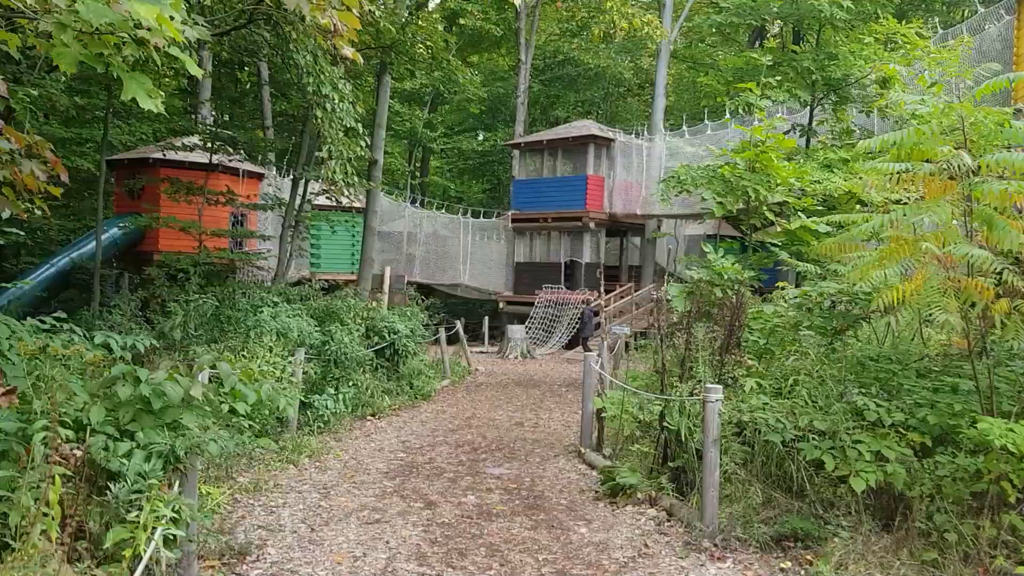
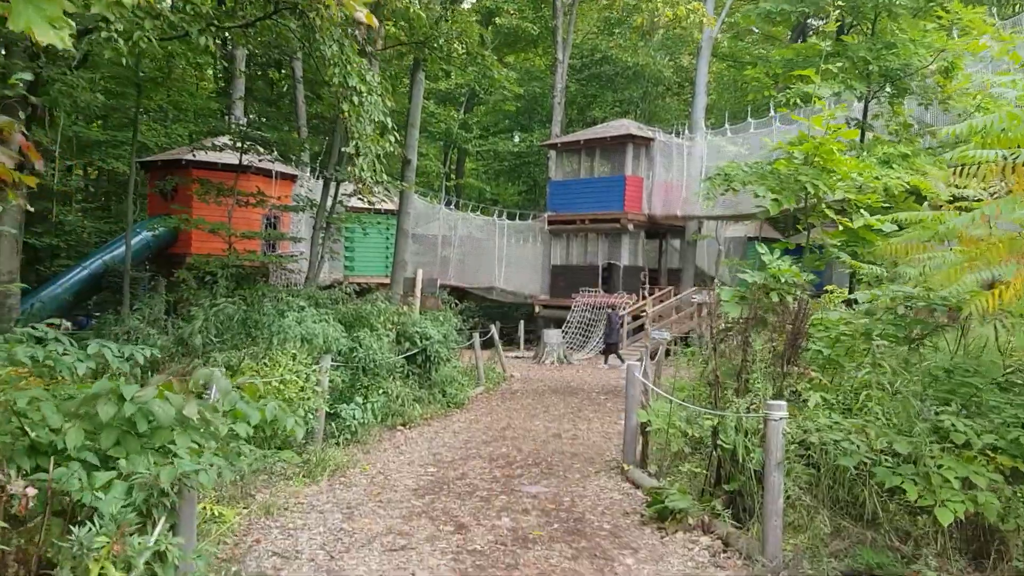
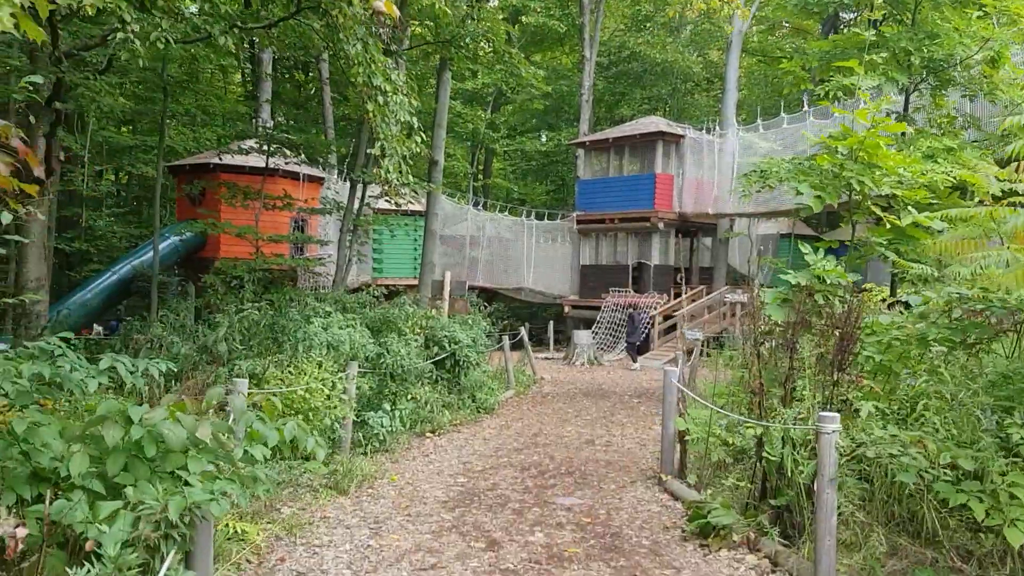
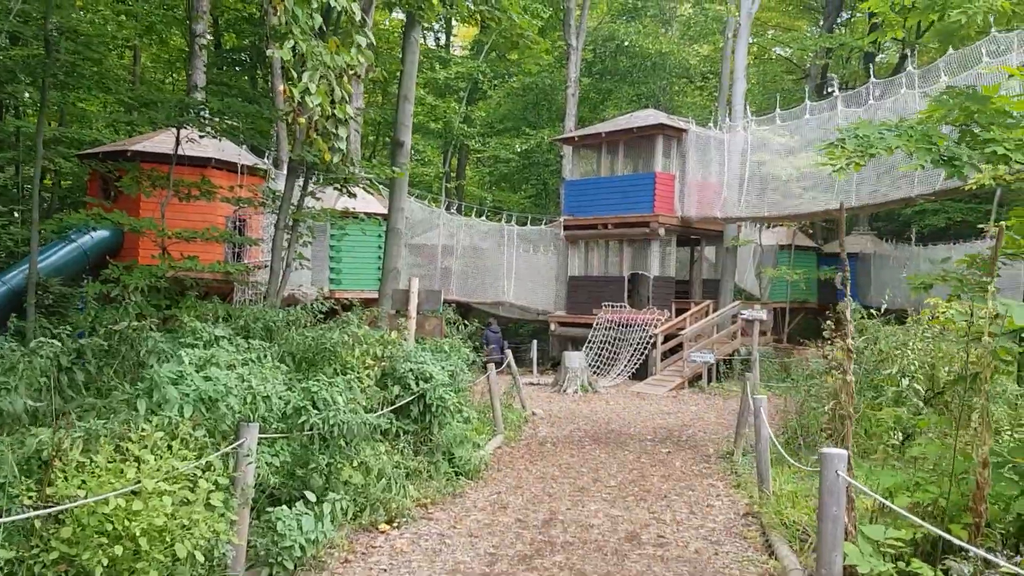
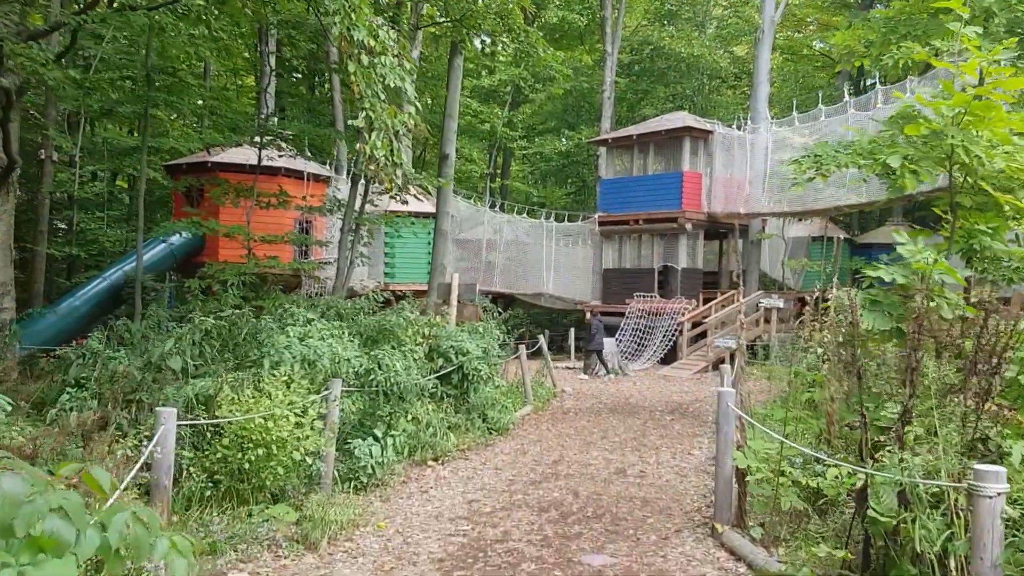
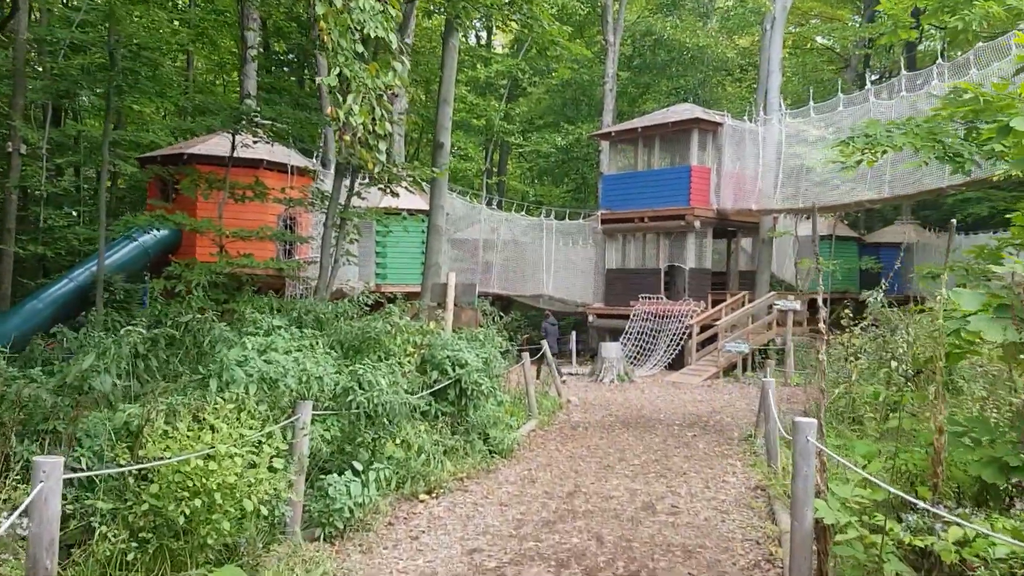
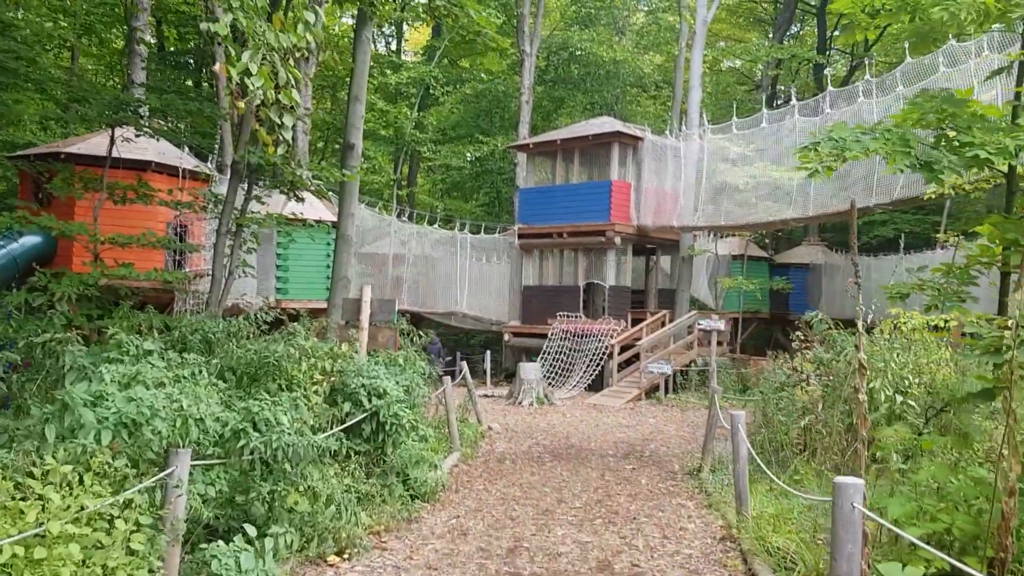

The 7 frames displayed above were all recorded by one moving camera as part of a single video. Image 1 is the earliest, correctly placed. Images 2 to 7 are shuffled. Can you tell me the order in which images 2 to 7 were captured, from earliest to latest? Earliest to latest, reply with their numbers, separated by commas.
2, 3, 5, 6, 4, 7
